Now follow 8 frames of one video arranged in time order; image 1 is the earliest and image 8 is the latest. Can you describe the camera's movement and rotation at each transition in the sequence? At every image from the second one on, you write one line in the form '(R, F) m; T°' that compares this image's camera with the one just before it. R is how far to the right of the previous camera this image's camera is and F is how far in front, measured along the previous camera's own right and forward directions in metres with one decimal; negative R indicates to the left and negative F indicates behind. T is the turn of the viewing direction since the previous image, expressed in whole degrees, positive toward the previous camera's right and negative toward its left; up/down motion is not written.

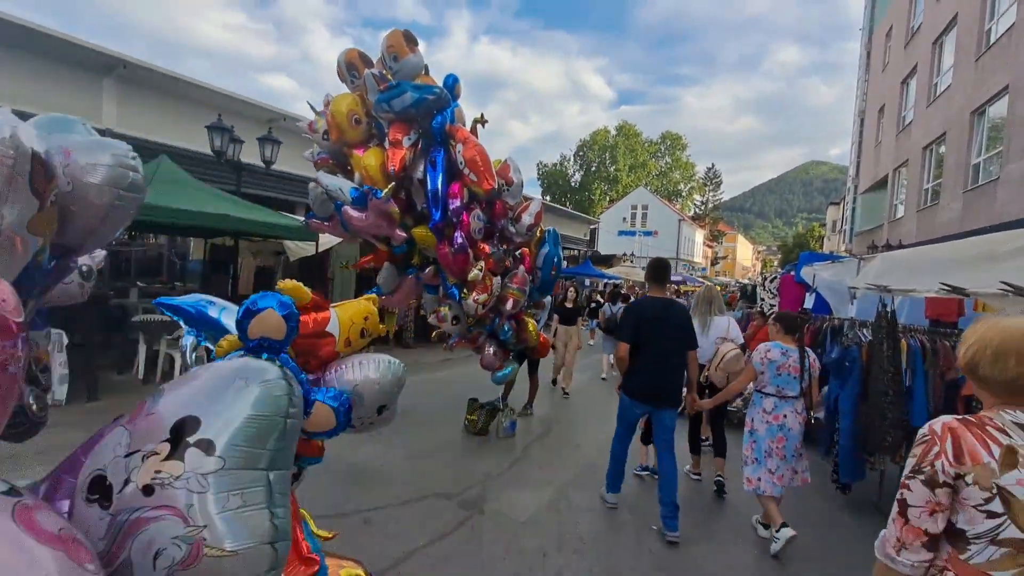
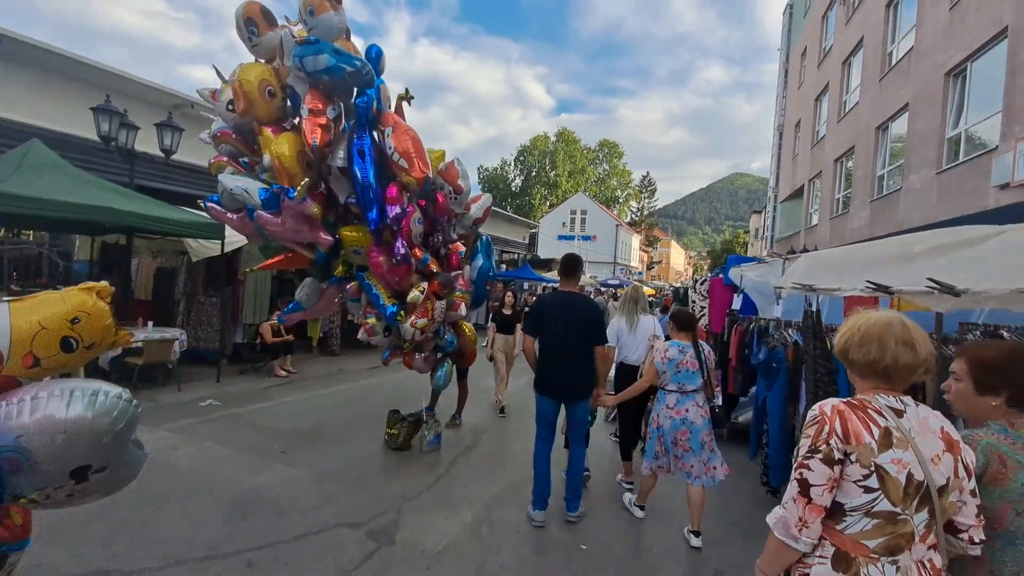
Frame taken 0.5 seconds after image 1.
(+0.2, +0.4) m; +7°
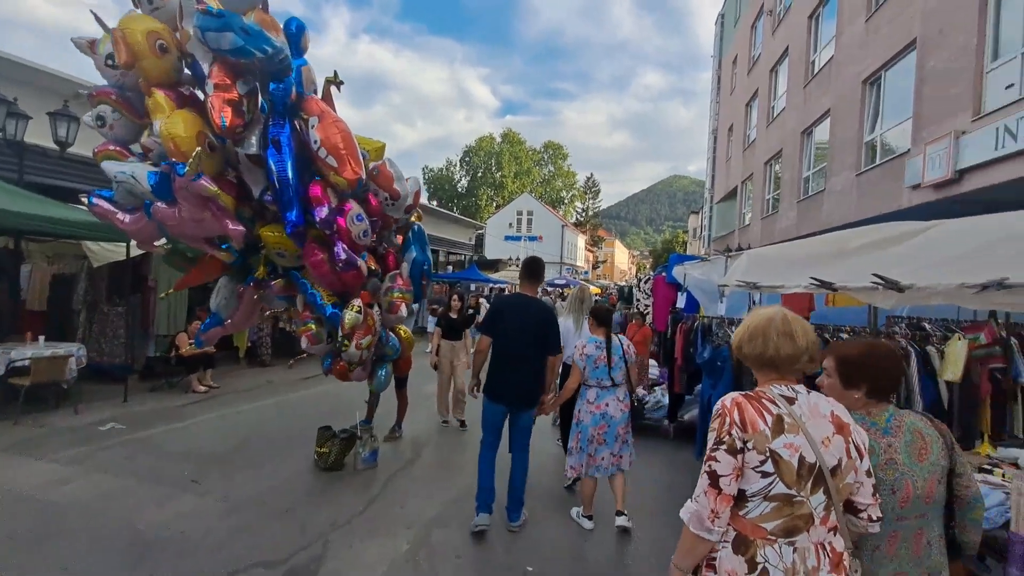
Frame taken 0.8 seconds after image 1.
(+0.1, +0.3) m; +6°
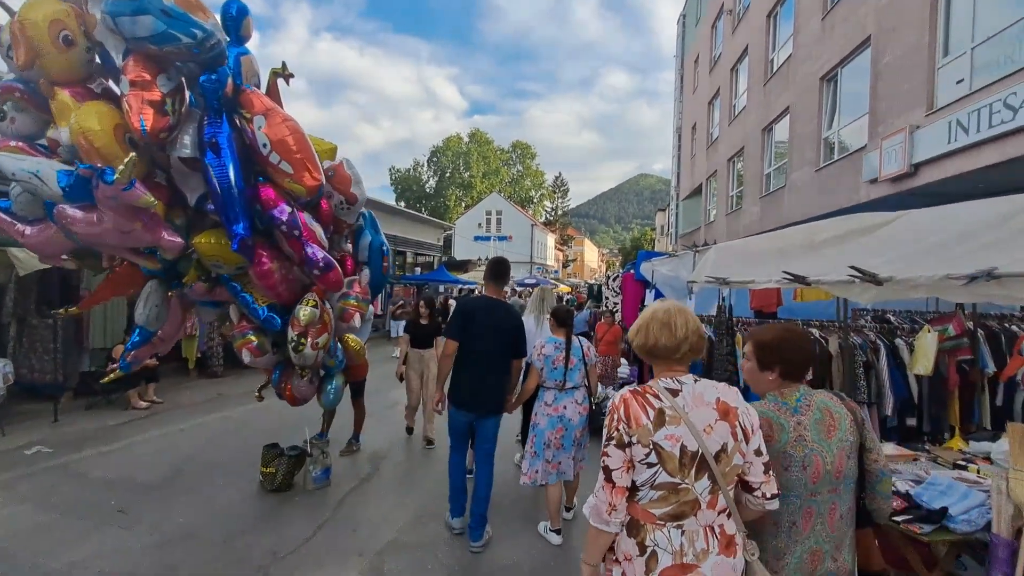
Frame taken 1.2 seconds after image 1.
(+0.1, +0.3) m; +3°
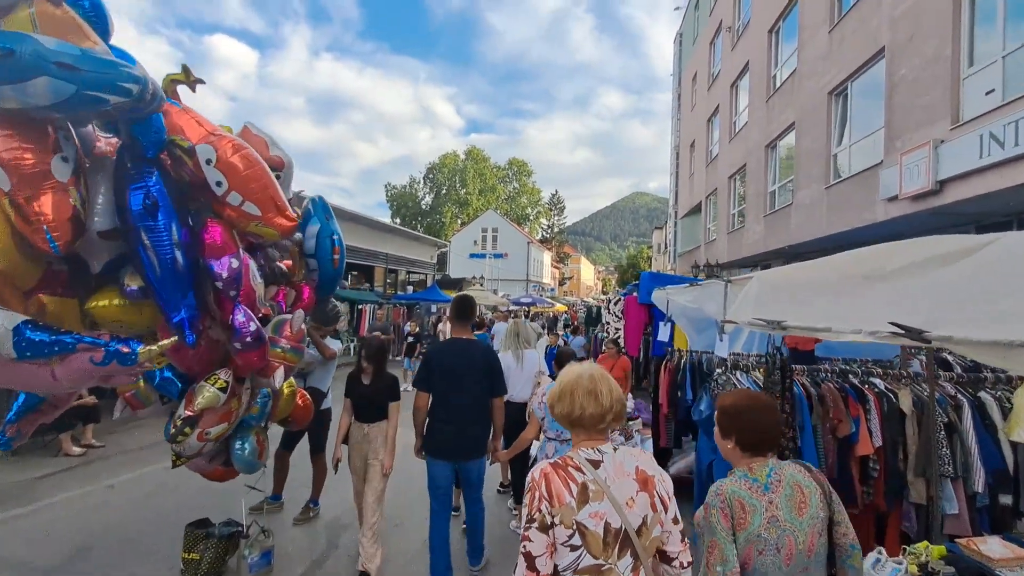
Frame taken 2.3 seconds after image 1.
(+0.1, +0.8) m; 0°
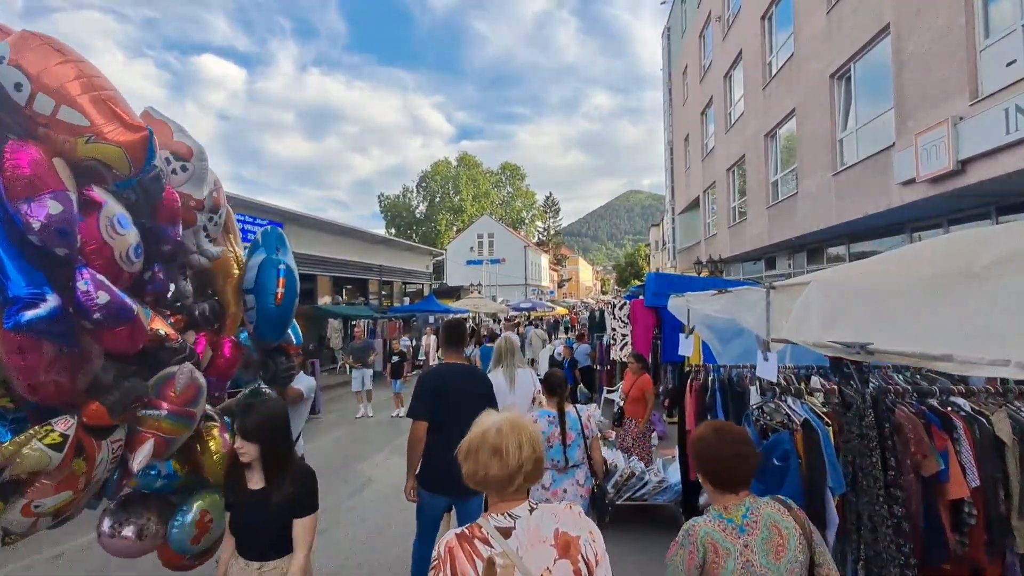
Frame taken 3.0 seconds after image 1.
(0.0, +0.6) m; 0°
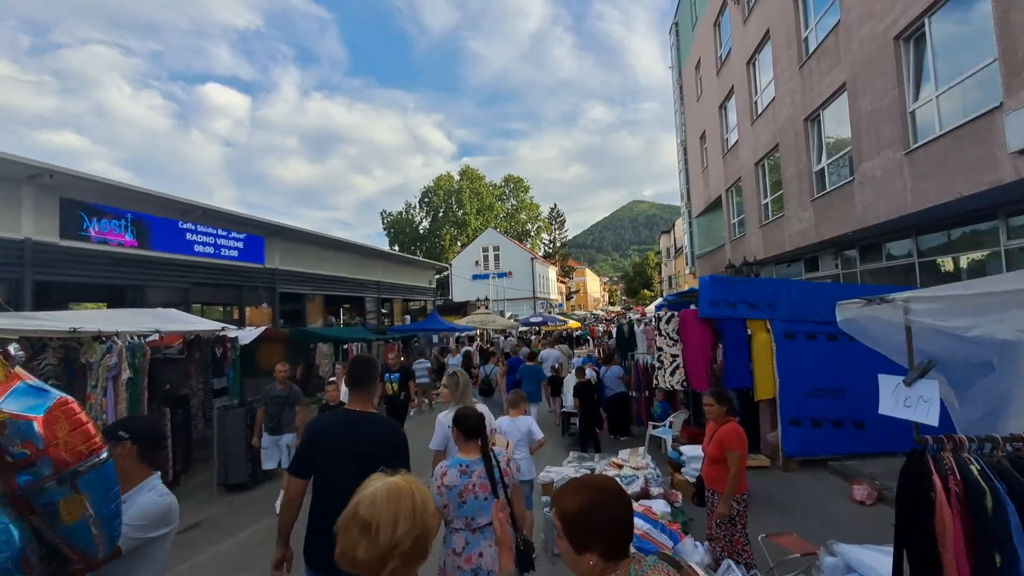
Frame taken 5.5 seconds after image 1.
(-0.2, +2.0) m; -1°
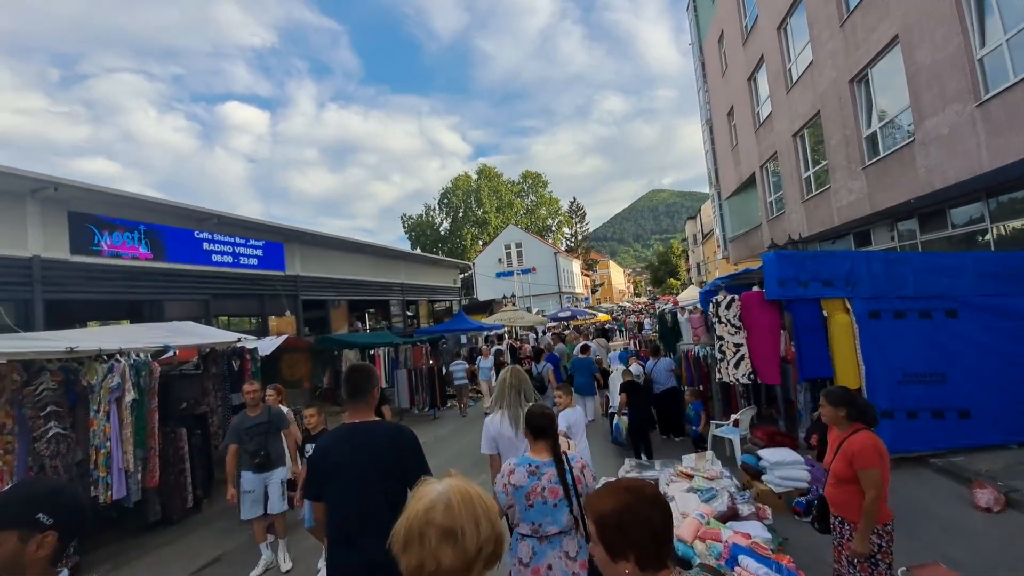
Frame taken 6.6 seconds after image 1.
(-0.2, +0.8) m; -3°
